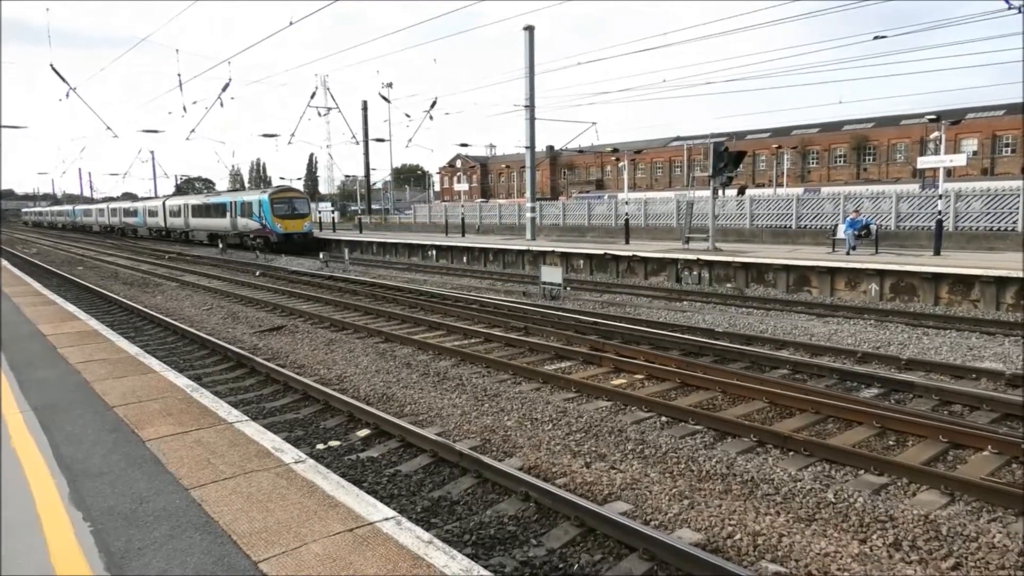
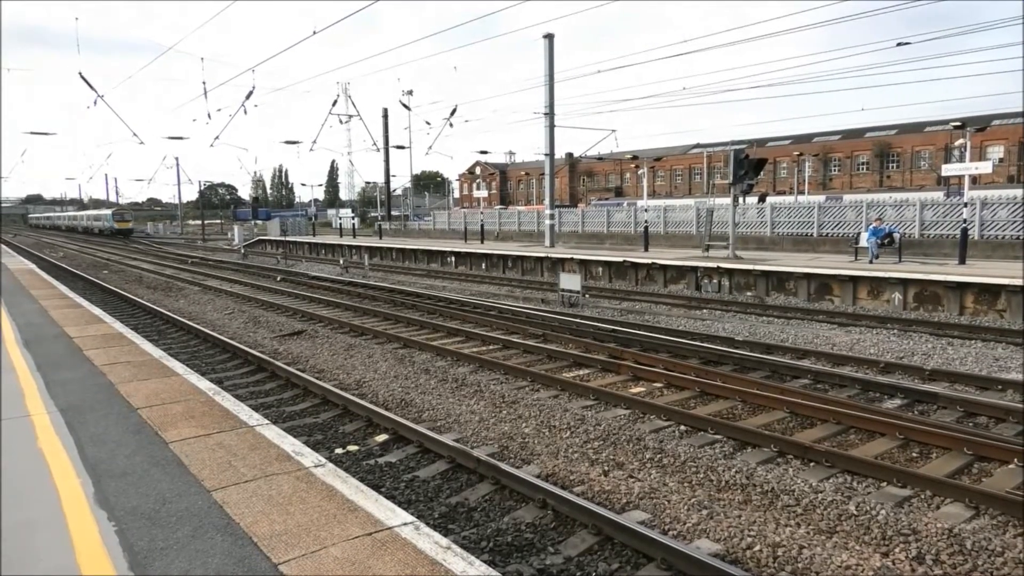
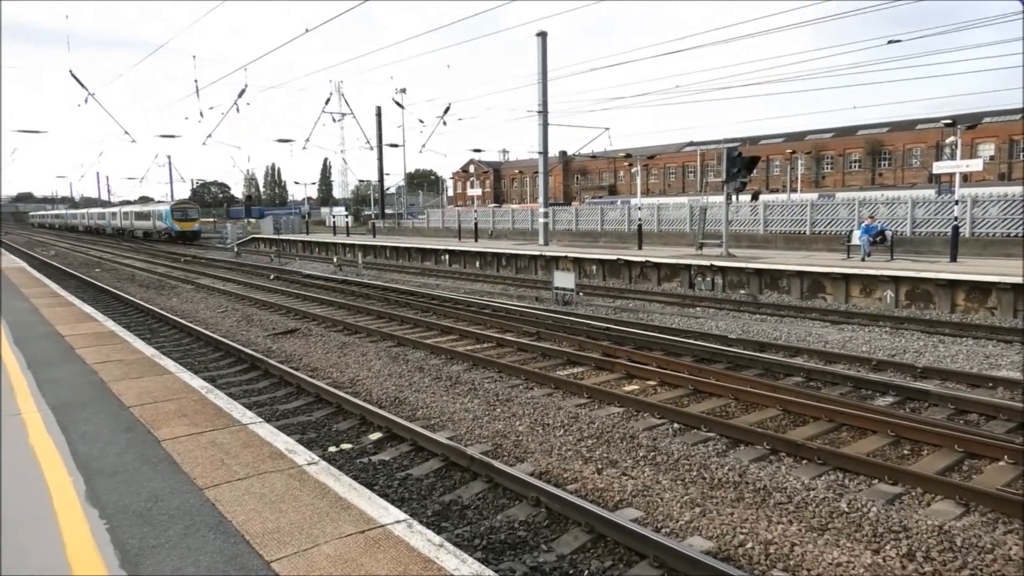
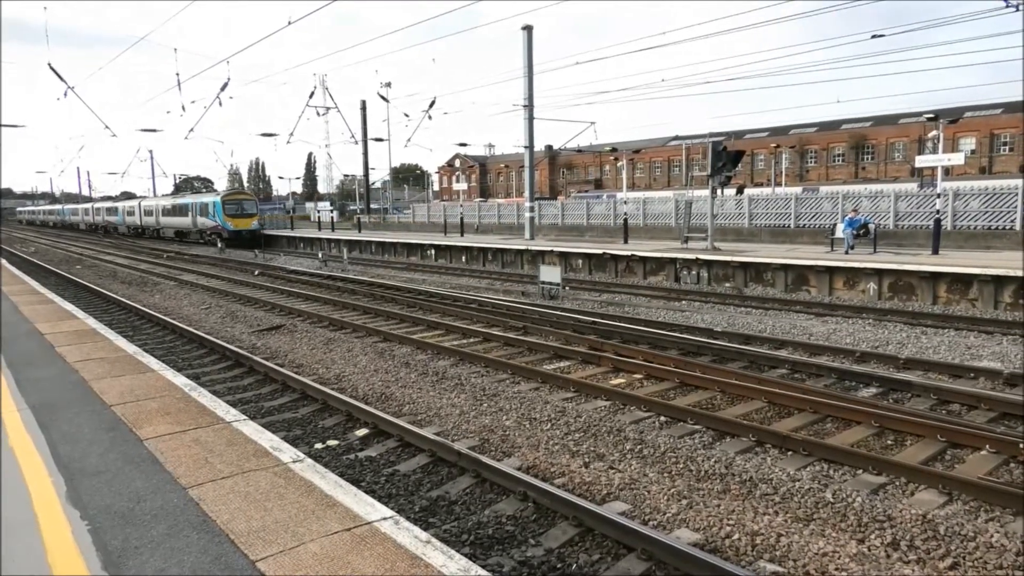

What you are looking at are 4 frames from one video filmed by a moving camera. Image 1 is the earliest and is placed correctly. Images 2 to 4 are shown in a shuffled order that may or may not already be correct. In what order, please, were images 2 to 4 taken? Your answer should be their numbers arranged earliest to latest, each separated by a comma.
4, 3, 2
